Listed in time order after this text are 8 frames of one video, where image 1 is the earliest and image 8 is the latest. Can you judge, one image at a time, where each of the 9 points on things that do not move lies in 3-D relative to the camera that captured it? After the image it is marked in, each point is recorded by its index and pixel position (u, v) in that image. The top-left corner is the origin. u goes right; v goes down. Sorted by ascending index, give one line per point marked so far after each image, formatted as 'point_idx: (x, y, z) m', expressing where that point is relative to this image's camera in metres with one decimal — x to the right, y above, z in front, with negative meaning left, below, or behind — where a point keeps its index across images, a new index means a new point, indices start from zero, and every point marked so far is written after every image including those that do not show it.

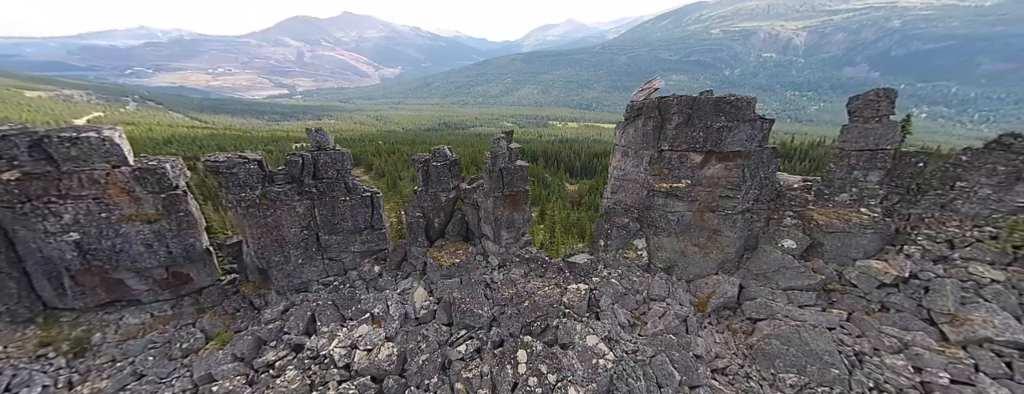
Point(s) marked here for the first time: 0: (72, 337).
0: (-21.2, -6.8, +13.5) m
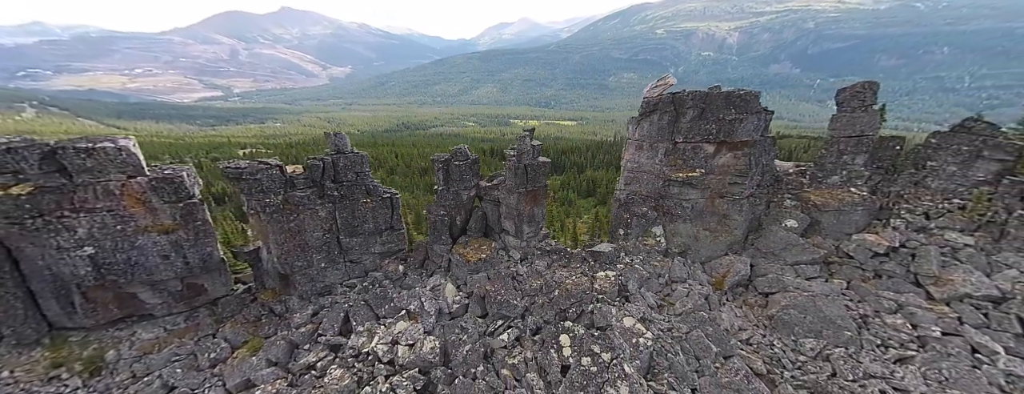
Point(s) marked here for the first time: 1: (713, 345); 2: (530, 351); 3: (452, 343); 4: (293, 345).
0: (-19.6, -7.3, +12.9) m
1: (+8.0, -5.8, +10.8) m
2: (+0.8, -6.5, +11.7) m
3: (-2.7, -6.6, +12.6) m
4: (-10.5, -7.1, +13.6) m
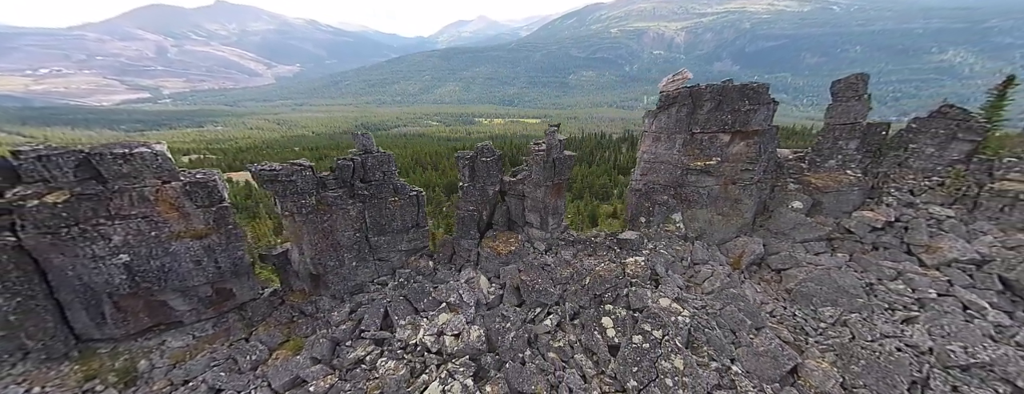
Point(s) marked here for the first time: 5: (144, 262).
0: (-17.6, -7.7, +12.6) m
1: (+10.0, -5.1, +11.8) m
2: (+2.7, -6.1, +12.4) m
3: (-0.7, -6.3, +13.1) m
4: (-8.6, -7.1, +13.7) m
5: (-16.2, -2.8, +12.4) m
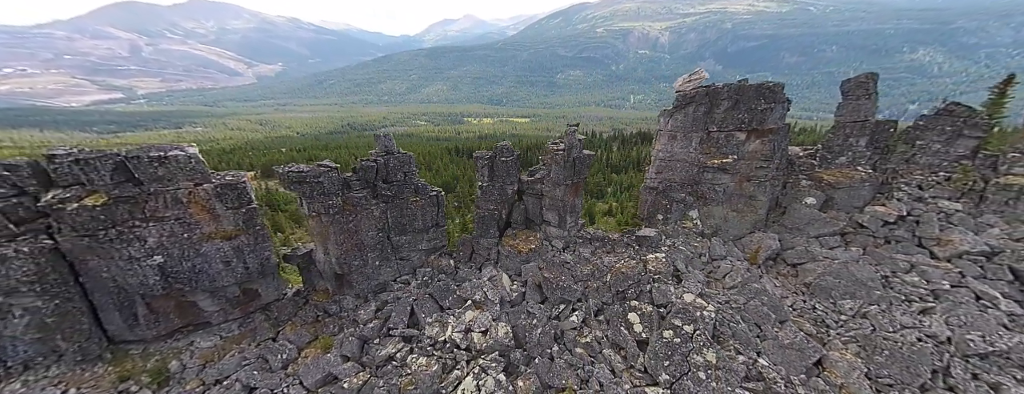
0: (-16.3, -7.8, +12.7) m
1: (+11.2, -5.0, +12.2) m
2: (+4.0, -6.0, +12.7) m
3: (+0.5, -6.2, +13.4) m
4: (-7.4, -7.1, +14.0) m
5: (-15.0, -2.9, +12.6) m
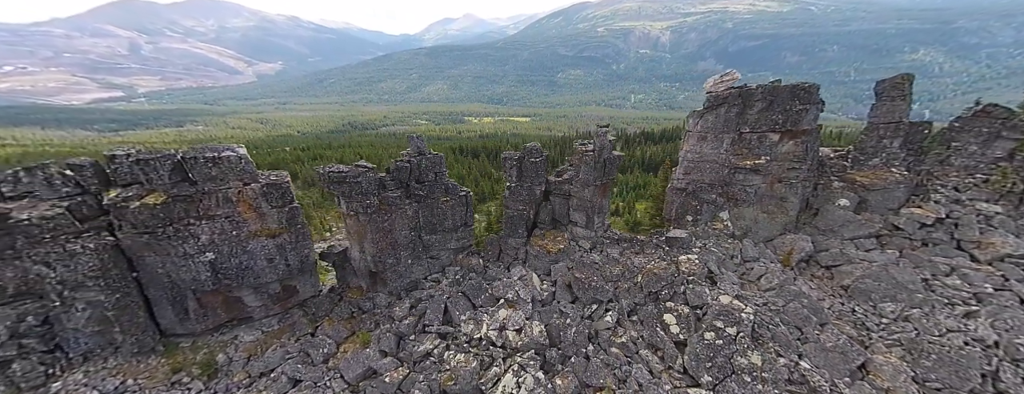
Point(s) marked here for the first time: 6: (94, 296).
0: (-14.7, -7.7, +13.3) m
1: (+12.8, -5.1, +12.2) m
2: (+5.6, -6.1, +12.9) m
3: (+2.1, -6.2, +13.6) m
4: (-5.7, -7.1, +14.3) m
5: (-13.3, -2.9, +13.1) m
6: (-17.4, -4.1, +11.7) m
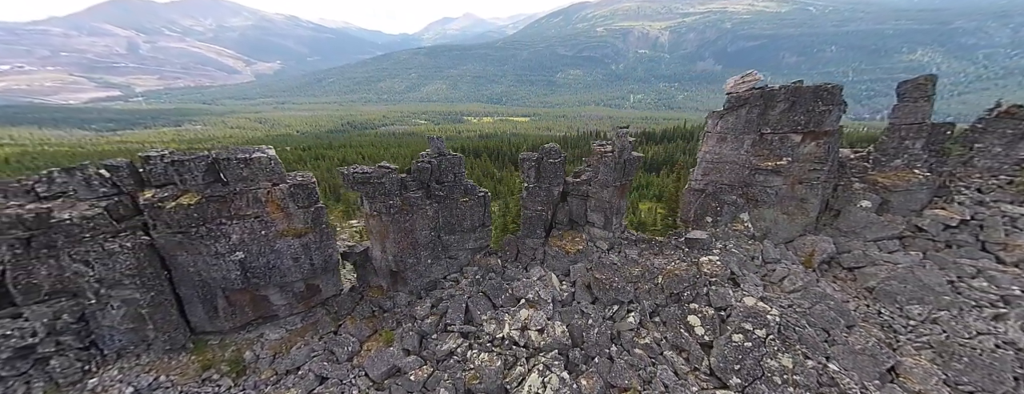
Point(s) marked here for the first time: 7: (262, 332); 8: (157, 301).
0: (-13.6, -7.7, +13.6) m
1: (+13.9, -5.1, +12.1) m
2: (+6.7, -6.1, +12.9) m
3: (+3.2, -6.3, +13.7) m
4: (-4.6, -7.1, +14.5) m
5: (-12.3, -2.9, +13.4) m
6: (-16.3, -4.1, +12.0) m
7: (-13.2, -7.1, +14.8) m
8: (-16.0, -4.7, +12.7) m
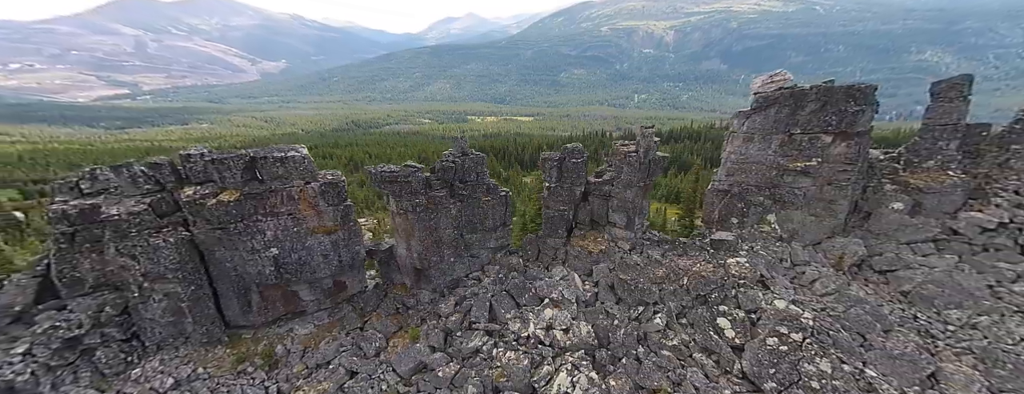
0: (-12.4, -7.6, +13.9) m
1: (+15.1, -5.2, +11.9) m
2: (+7.9, -6.2, +12.8) m
3: (+4.5, -6.3, +13.7) m
4: (-3.4, -7.1, +14.7) m
5: (-11.0, -2.8, +13.7) m
6: (-15.1, -4.0, +12.5) m
7: (-11.9, -7.0, +15.2) m
8: (-14.7, -4.5, +13.1) m
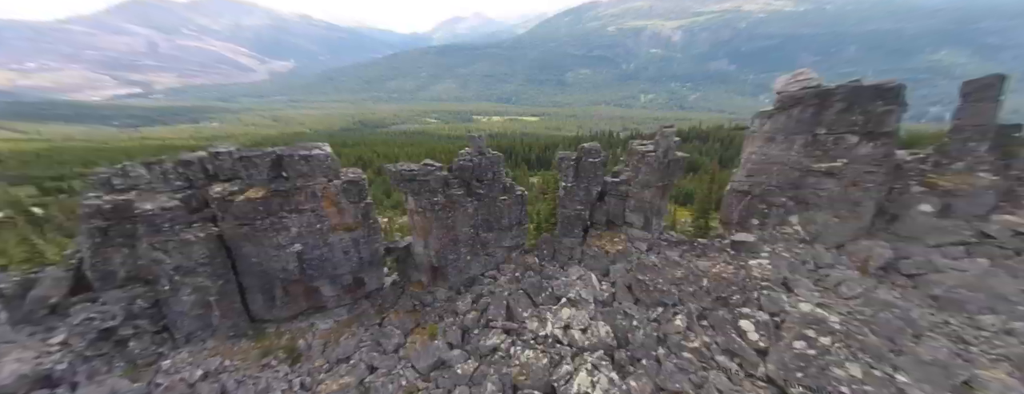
0: (-11.5, -7.5, +14.2) m
1: (+16.0, -5.3, +11.6) m
2: (+8.8, -6.2, +12.7) m
3: (+5.4, -6.3, +13.6) m
4: (-2.5, -7.0, +14.8) m
5: (-10.1, -2.7, +14.0) m
6: (-14.2, -3.9, +12.8) m
7: (-11.0, -6.8, +15.5) m
8: (-13.8, -4.4, +13.4) m
